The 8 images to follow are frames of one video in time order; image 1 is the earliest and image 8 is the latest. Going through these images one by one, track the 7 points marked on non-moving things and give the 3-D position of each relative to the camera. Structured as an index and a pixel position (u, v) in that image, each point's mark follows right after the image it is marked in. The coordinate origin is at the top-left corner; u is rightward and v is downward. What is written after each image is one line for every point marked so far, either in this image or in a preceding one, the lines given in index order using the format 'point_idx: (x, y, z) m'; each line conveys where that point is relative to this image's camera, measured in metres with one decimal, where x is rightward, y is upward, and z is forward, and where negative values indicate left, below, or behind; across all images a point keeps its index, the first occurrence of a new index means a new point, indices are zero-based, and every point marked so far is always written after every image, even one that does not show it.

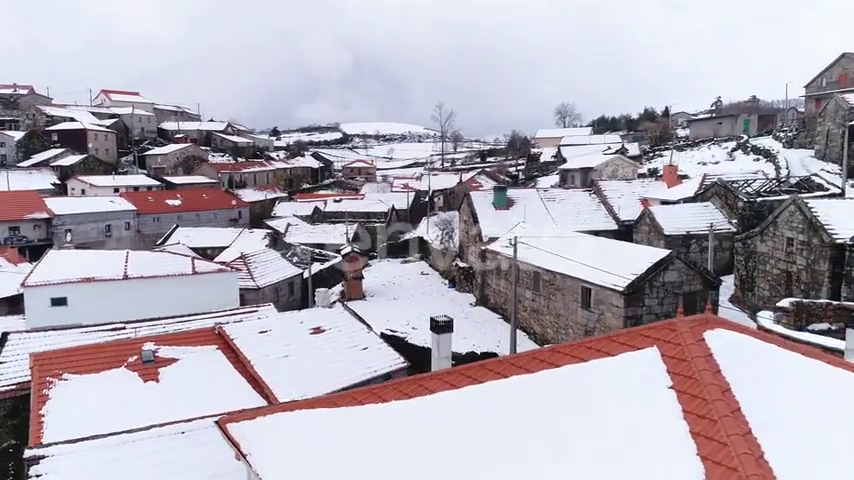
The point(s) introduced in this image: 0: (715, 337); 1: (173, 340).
0: (+1.6, -0.5, +3.8) m
1: (-3.5, -1.4, +9.8) m
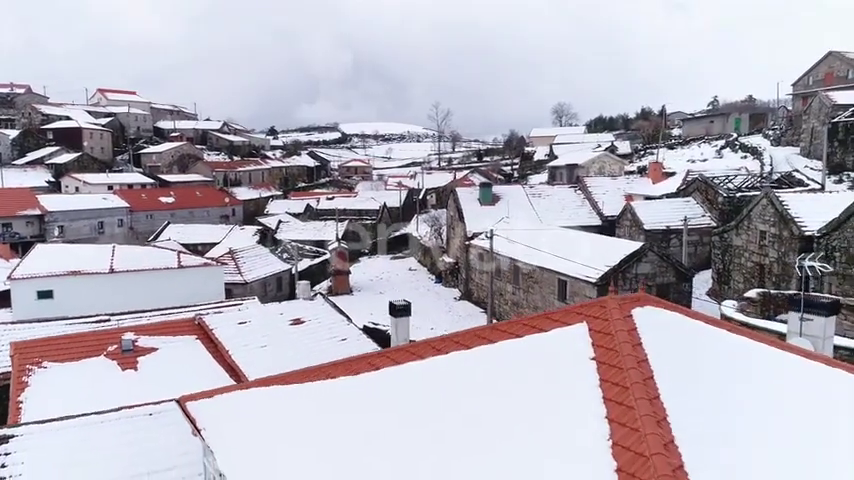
0: (+1.2, -0.4, +4.0) m
1: (-3.9, -1.3, +10.0) m
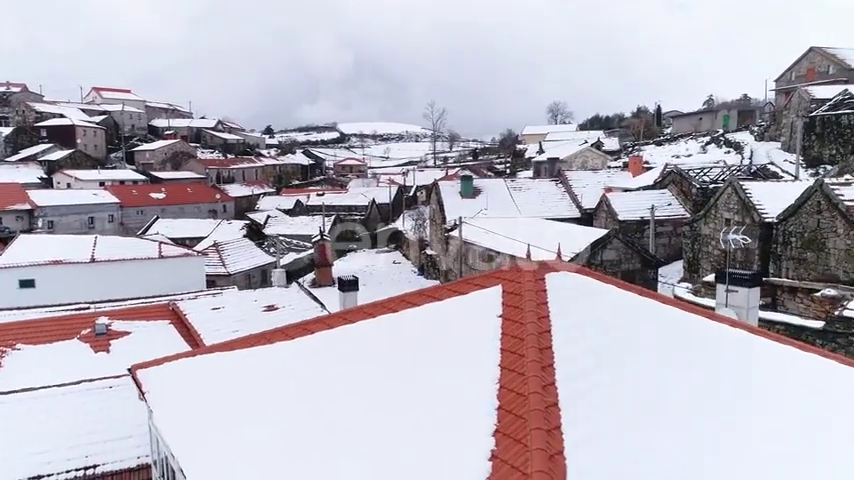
0: (+0.8, -0.2, +4.2) m
1: (-4.3, -1.1, +10.2) m
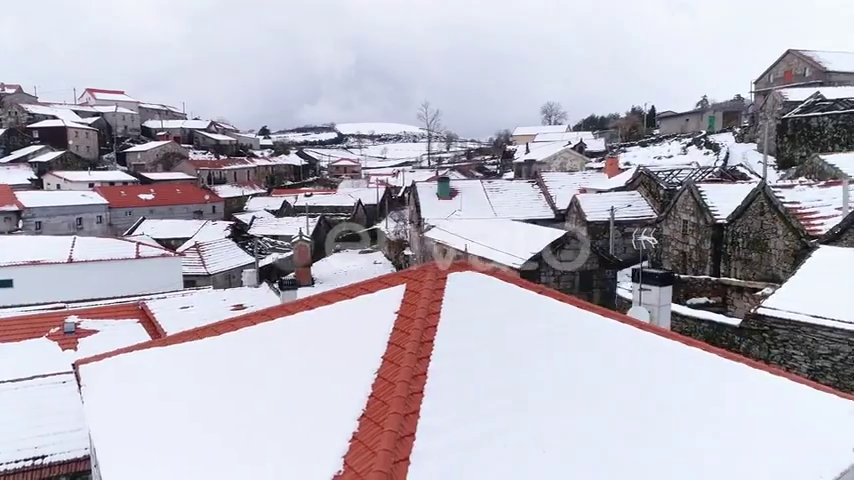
0: (+0.2, -0.2, +4.5) m
1: (-4.9, -1.1, +10.5) m
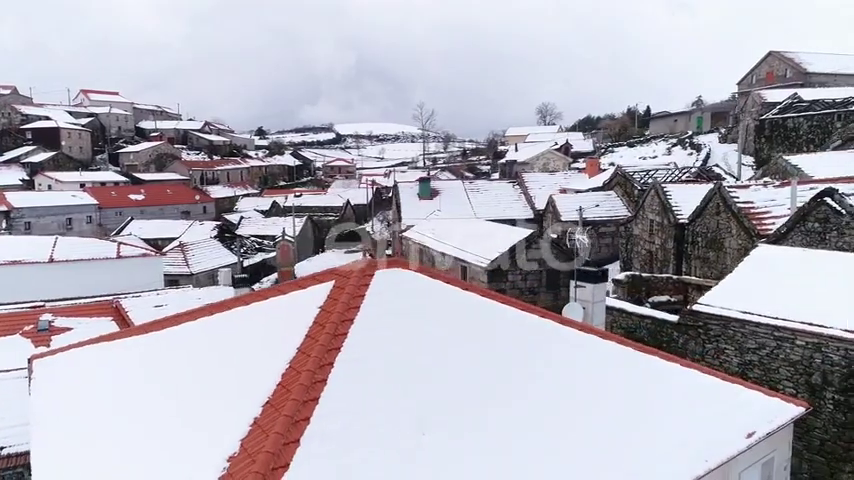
0: (-0.3, -0.2, +4.8) m
1: (-5.4, -1.1, +10.7) m
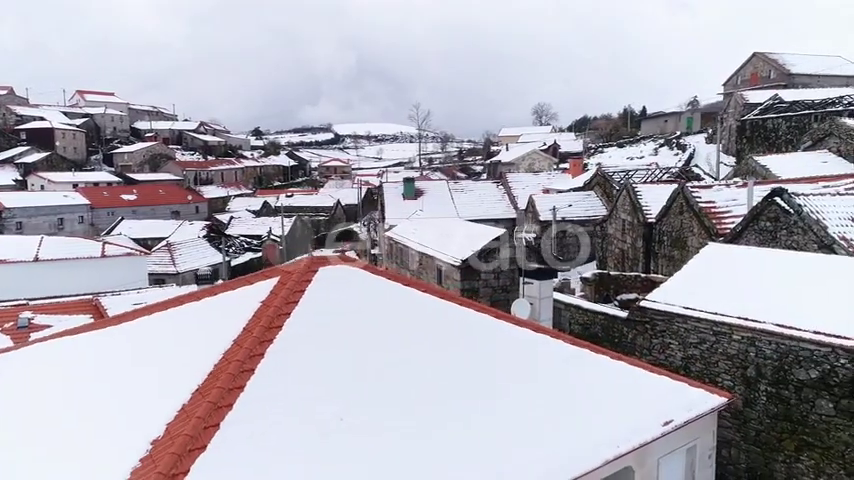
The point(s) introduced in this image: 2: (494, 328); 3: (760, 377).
0: (-0.7, -0.2, +5.0) m
1: (-5.8, -1.1, +10.9) m
2: (+0.4, -0.6, +4.8) m
3: (+2.7, -1.1, +5.7) m
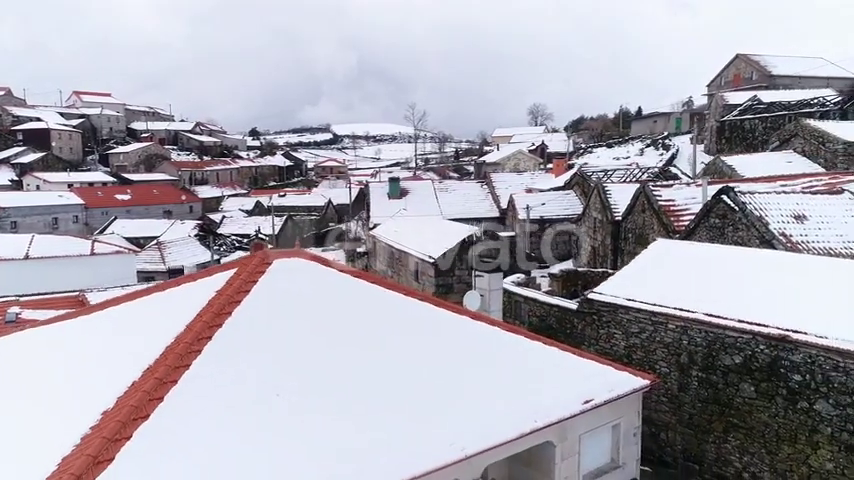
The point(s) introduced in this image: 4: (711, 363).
0: (-1.1, -0.2, +5.3) m
1: (-6.2, -1.0, +11.3) m
2: (0.0, -0.6, +5.2) m
3: (+2.3, -1.1, +6.0) m
4: (+2.3, -1.0, +5.9) m
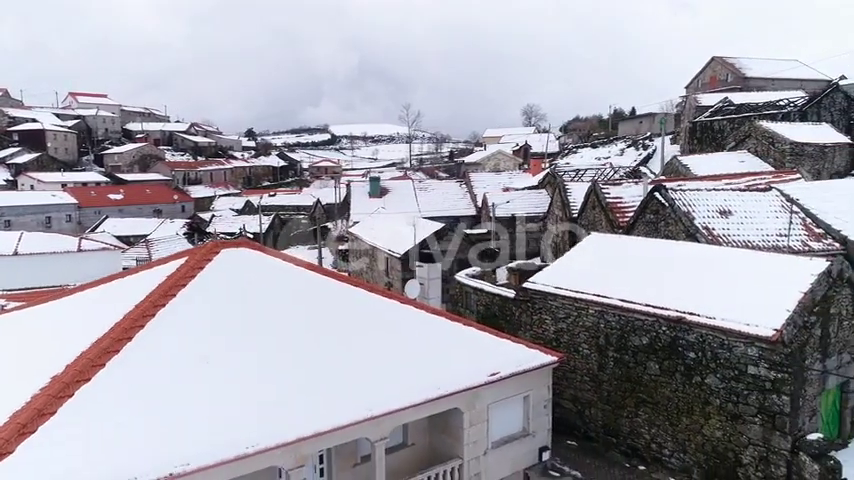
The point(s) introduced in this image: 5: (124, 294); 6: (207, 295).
0: (-1.7, -0.1, +5.9) m
1: (-6.7, -1.0, +11.9) m
2: (-0.5, -0.5, +5.8) m
3: (+1.7, -1.0, +6.6) m
4: (+1.8, -0.9, +6.4) m
5: (-2.4, -0.4, +5.5) m
6: (-1.6, -0.4, +5.2) m
